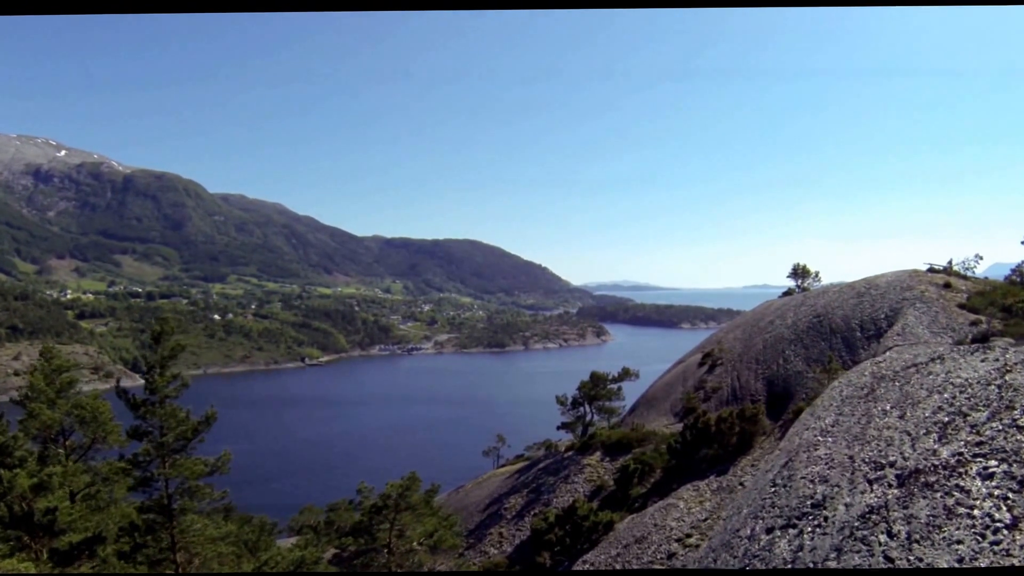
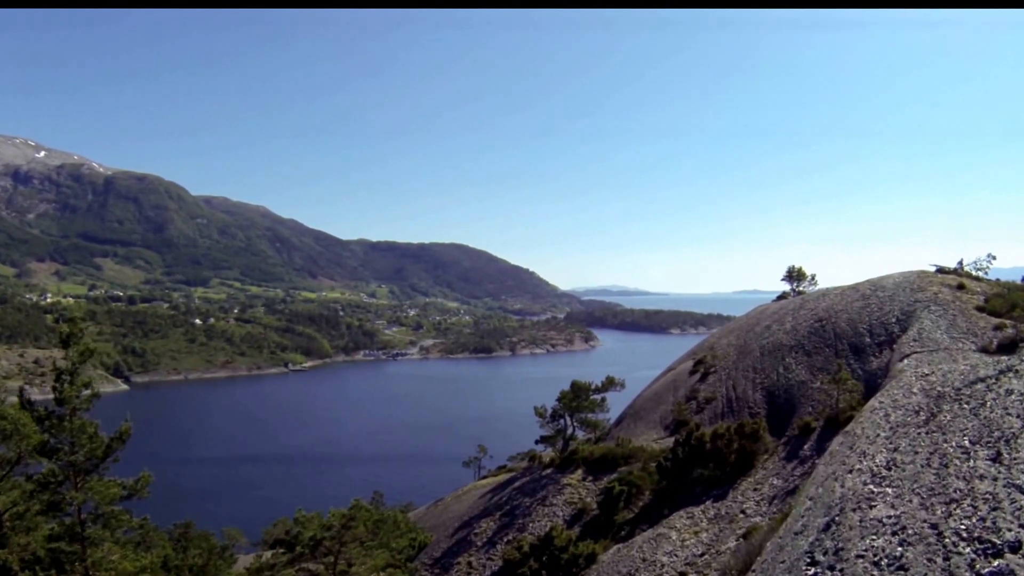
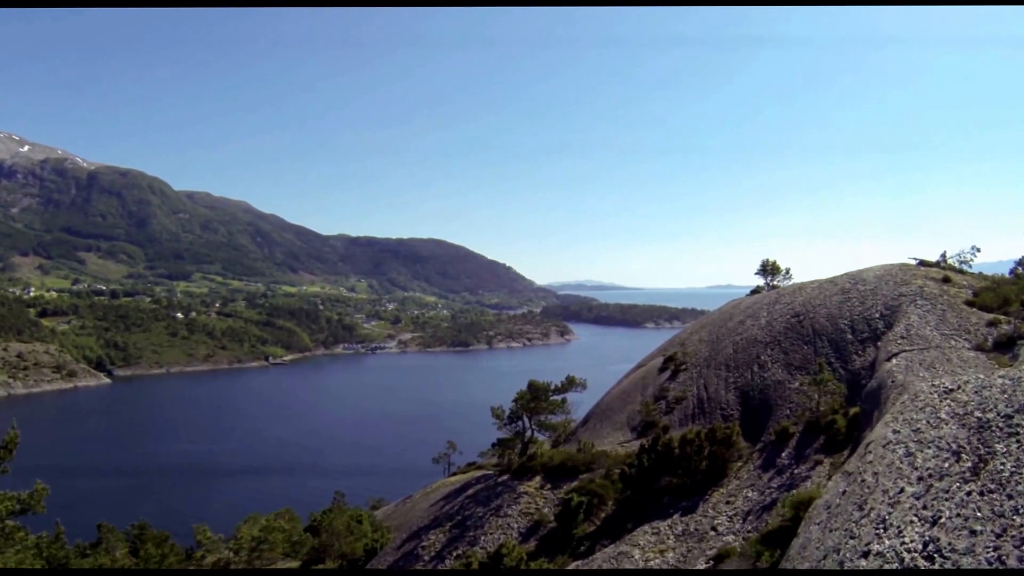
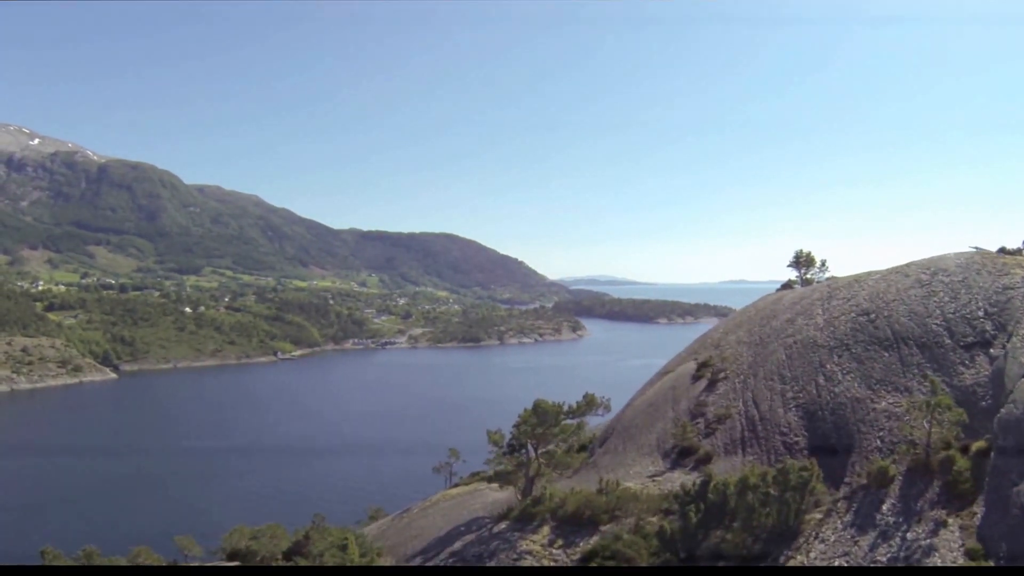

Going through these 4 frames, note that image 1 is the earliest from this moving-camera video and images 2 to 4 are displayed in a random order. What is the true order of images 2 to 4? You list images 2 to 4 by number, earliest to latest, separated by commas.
2, 3, 4
